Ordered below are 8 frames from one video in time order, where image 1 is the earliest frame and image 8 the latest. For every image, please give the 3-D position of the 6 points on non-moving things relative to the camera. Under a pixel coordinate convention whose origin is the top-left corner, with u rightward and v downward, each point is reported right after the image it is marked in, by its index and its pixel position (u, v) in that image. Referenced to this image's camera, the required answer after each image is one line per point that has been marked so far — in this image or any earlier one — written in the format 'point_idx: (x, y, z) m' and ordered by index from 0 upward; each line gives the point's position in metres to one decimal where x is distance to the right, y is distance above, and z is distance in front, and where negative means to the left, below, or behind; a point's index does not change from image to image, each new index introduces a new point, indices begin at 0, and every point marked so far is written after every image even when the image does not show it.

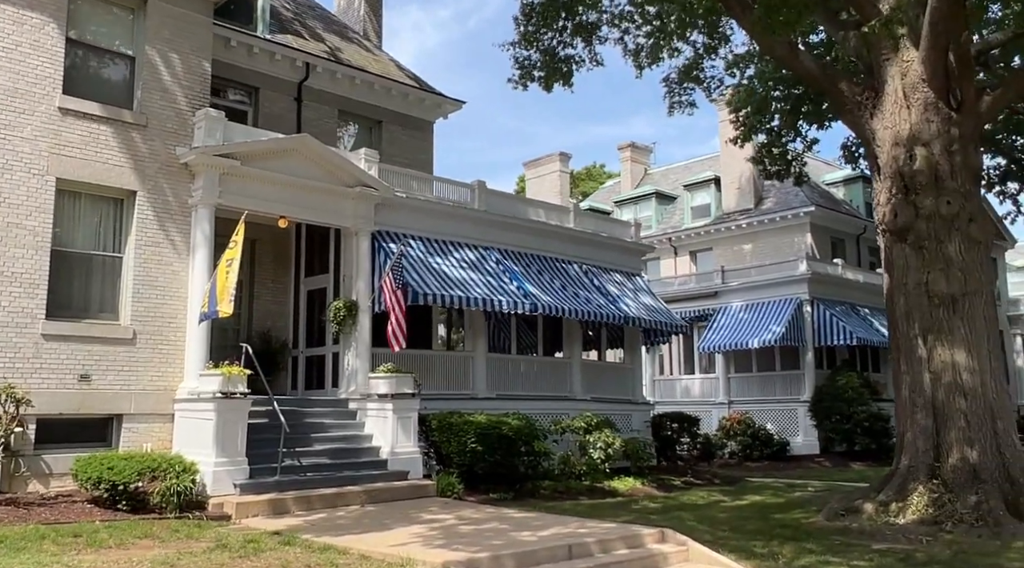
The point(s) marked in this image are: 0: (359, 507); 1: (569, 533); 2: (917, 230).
0: (-2.4, -3.5, +14.4) m
1: (+0.7, -3.3, +12.0) m
2: (+6.6, +0.9, +14.9) m
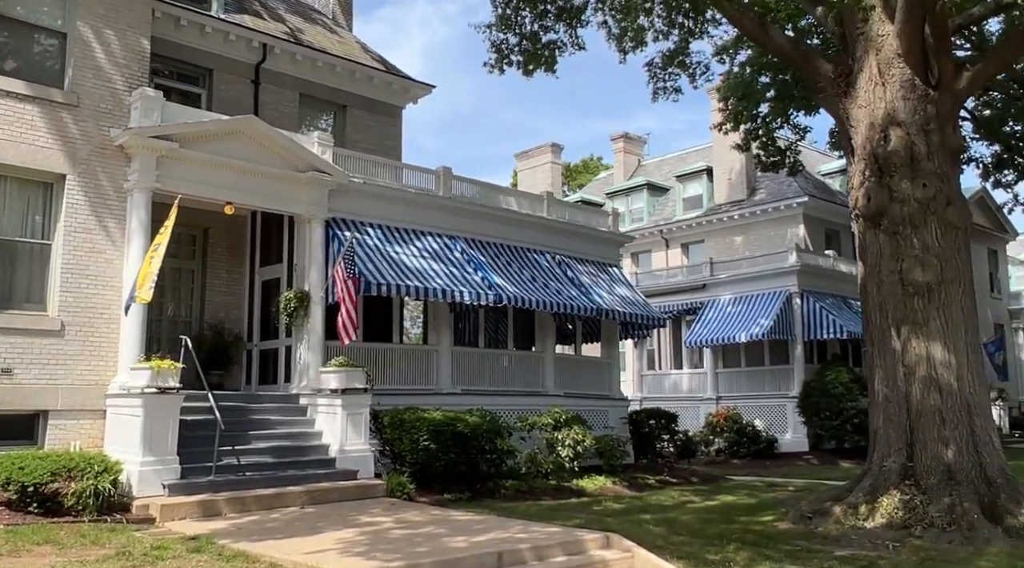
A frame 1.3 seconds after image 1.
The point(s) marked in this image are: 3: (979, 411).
0: (-3.2, -3.3, +13.5) m
1: (-0.1, -3.1, +11.2) m
2: (+5.8, +1.1, +14.0) m
3: (+6.8, -1.8, +13.3) m
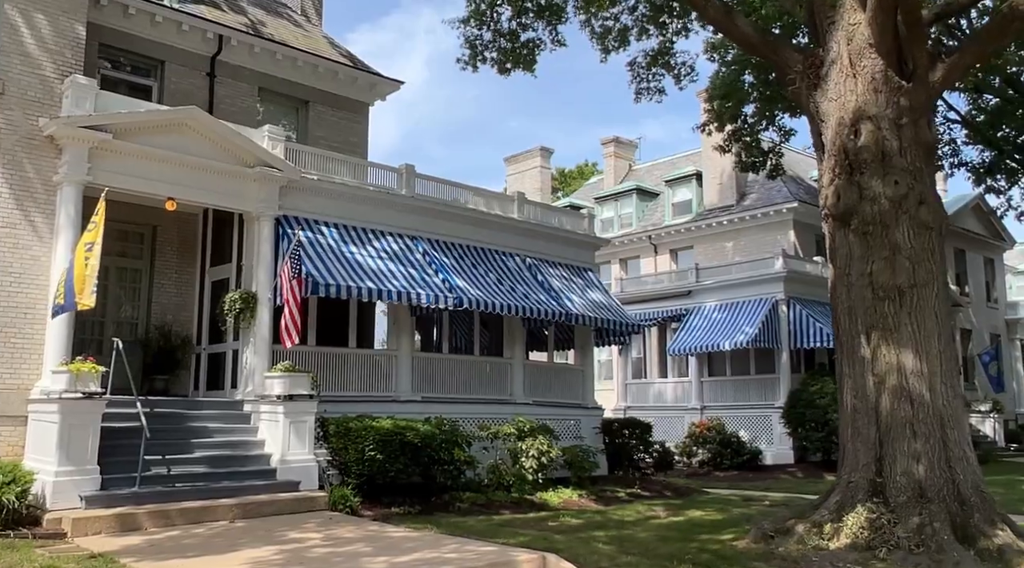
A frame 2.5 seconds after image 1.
0: (-4.0, -3.3, +12.7) m
1: (-0.9, -3.1, +10.3) m
2: (+5.0, +1.0, +13.1) m
3: (+6.0, -1.9, +12.4) m
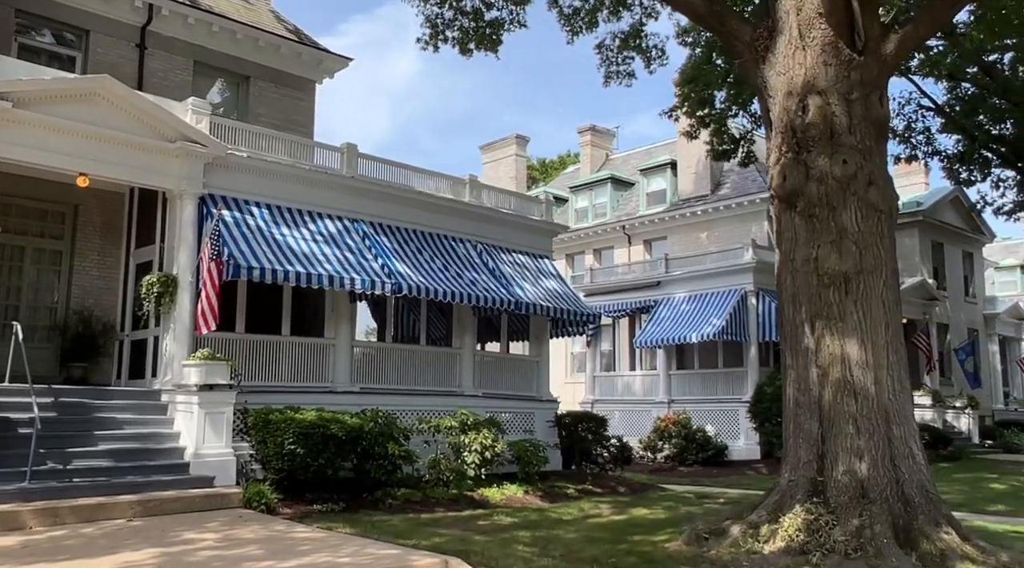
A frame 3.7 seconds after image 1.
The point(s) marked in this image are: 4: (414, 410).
0: (-5.1, -3.1, +11.8) m
1: (-1.9, -2.9, +9.5) m
2: (+4.0, +1.2, +12.3) m
3: (+4.9, -1.7, +11.6) m
4: (-2.0, -2.6, +18.9) m
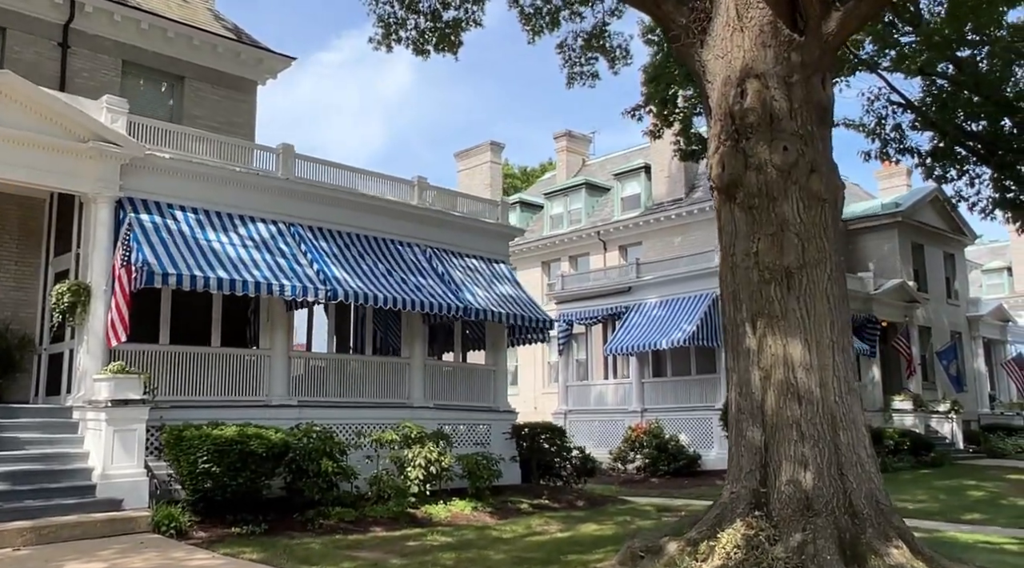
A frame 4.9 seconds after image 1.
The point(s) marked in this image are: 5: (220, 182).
0: (-6.0, -3.2, +10.9) m
1: (-2.9, -2.9, +8.5) m
2: (+2.9, +1.2, +11.4) m
3: (+3.9, -1.6, +10.7) m
4: (-3.0, -2.7, +18.0) m
5: (-5.2, +1.8, +16.4) m
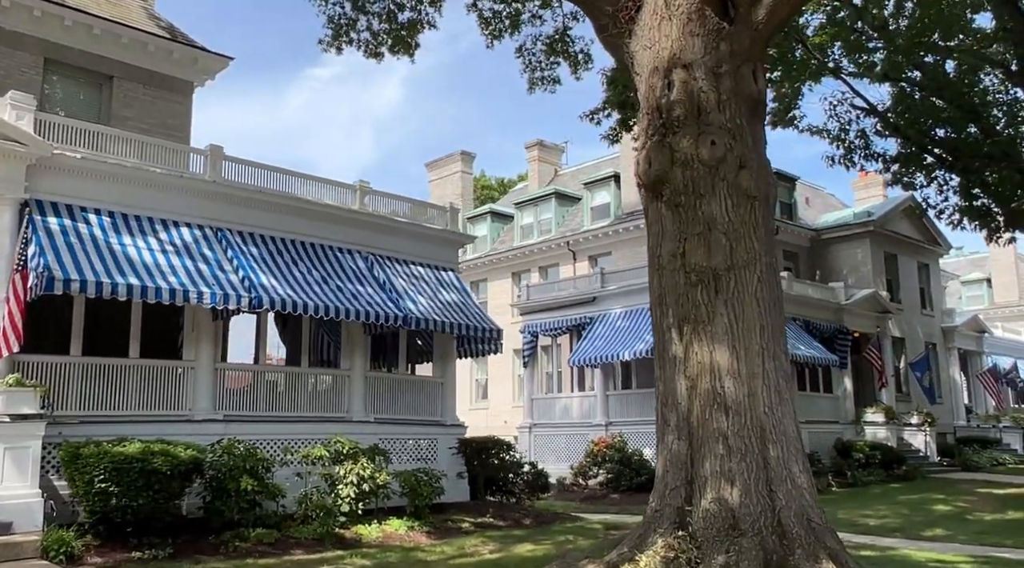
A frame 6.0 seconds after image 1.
0: (-7.0, -3.2, +9.9) m
1: (-3.9, -2.9, +7.7) m
2: (+1.9, +1.2, +10.7) m
3: (+2.9, -1.7, +10.0) m
4: (-4.2, -2.9, +17.1) m
5: (-6.3, +1.7, +15.6) m
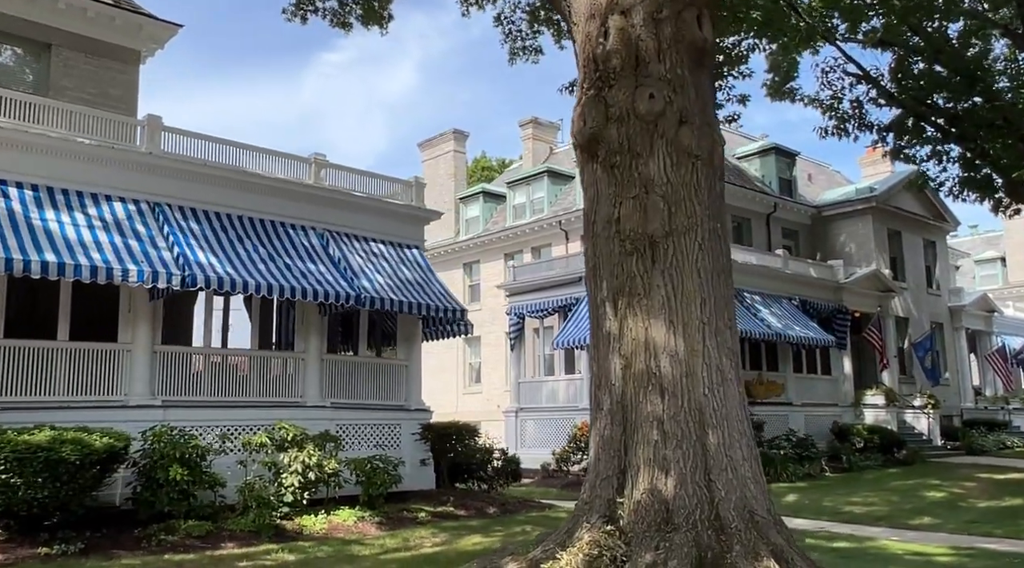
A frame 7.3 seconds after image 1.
0: (-7.9, -2.9, +9.1) m
1: (-4.8, -2.7, +6.8) m
2: (+1.0, +1.5, +9.7) m
3: (+2.0, -1.3, +9.0) m
4: (-4.9, -2.5, +16.2) m
5: (-7.1, +2.0, +14.7) m
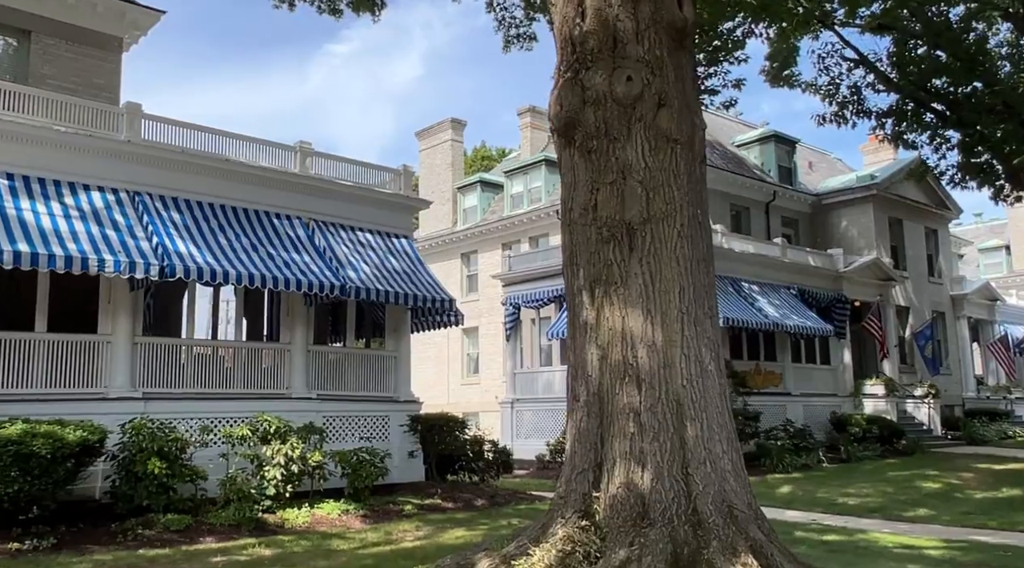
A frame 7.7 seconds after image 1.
0: (-8.2, -2.9, +8.9) m
1: (-5.1, -2.6, +6.6) m
2: (+0.7, +1.7, +9.4) m
3: (+1.8, -1.2, +8.7) m
4: (-5.1, -2.3, +16.0) m
5: (-7.4, +2.2, +14.4) m
